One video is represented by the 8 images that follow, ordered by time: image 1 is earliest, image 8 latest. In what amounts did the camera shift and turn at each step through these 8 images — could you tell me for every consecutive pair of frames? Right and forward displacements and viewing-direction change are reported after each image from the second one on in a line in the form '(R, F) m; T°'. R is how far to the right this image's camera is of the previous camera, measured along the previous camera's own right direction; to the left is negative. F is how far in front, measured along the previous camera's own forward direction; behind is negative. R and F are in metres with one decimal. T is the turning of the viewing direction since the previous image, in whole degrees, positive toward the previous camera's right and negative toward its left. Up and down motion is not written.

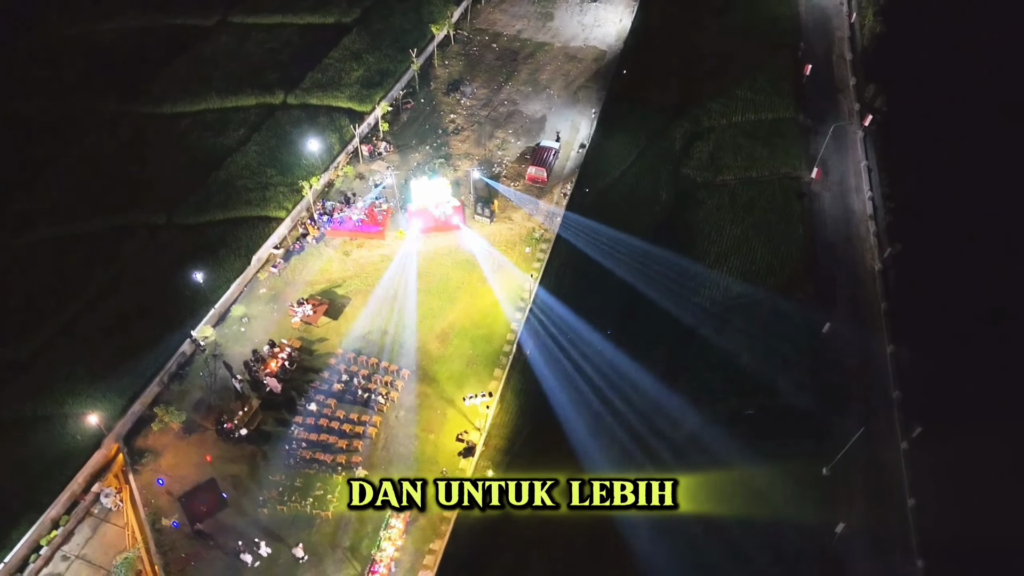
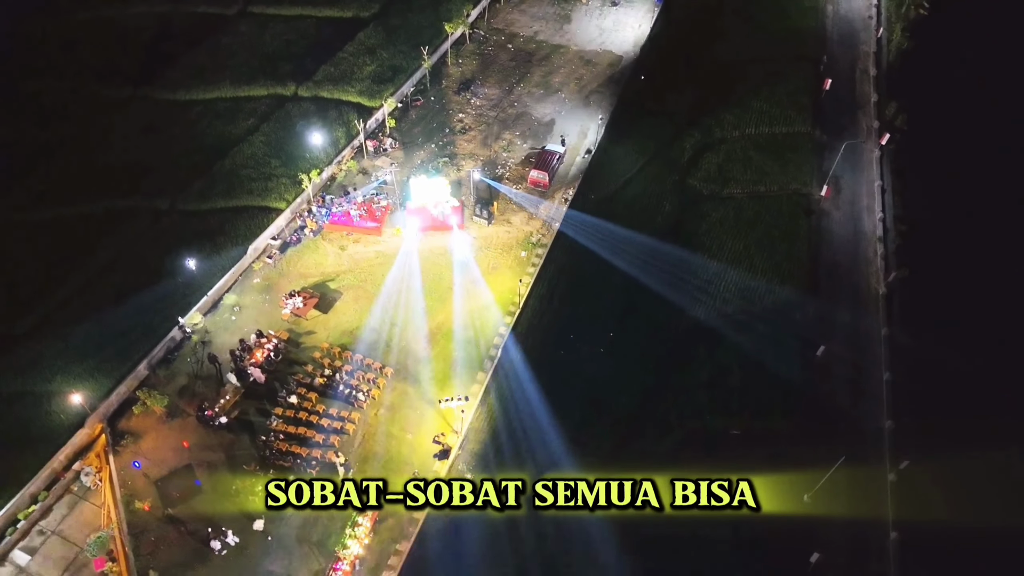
(+2.0, +0.3) m; -3°
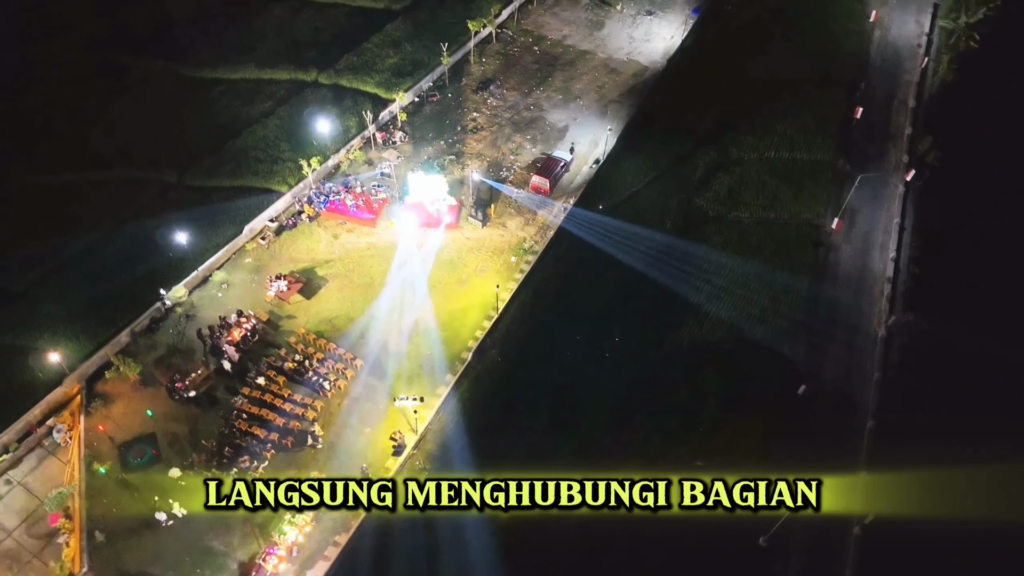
(+3.6, +0.5) m; -5°
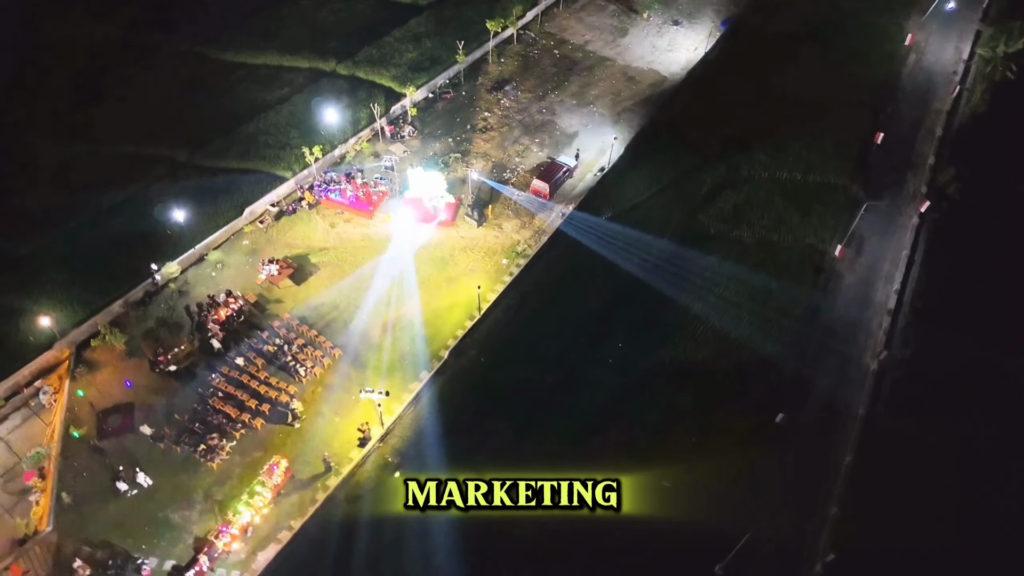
(+2.9, +0.2) m; -4°
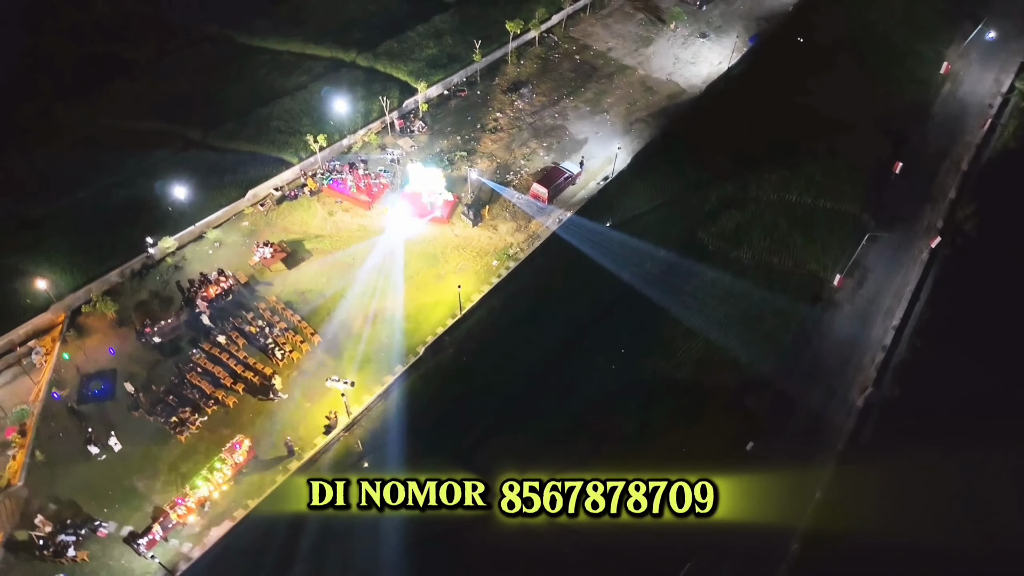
(+3.0, +0.2) m; -4°
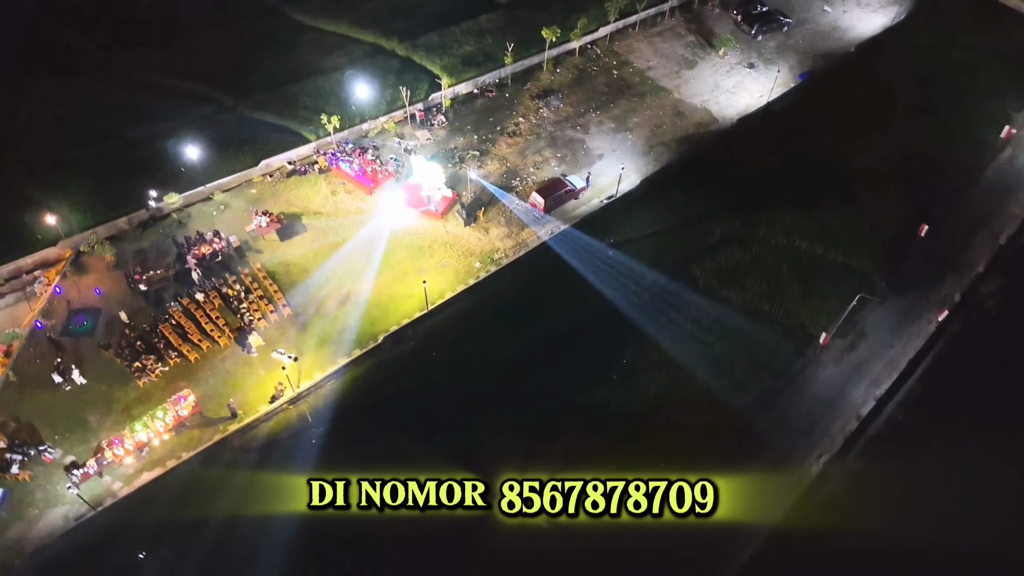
(+5.5, +0.5) m; -7°
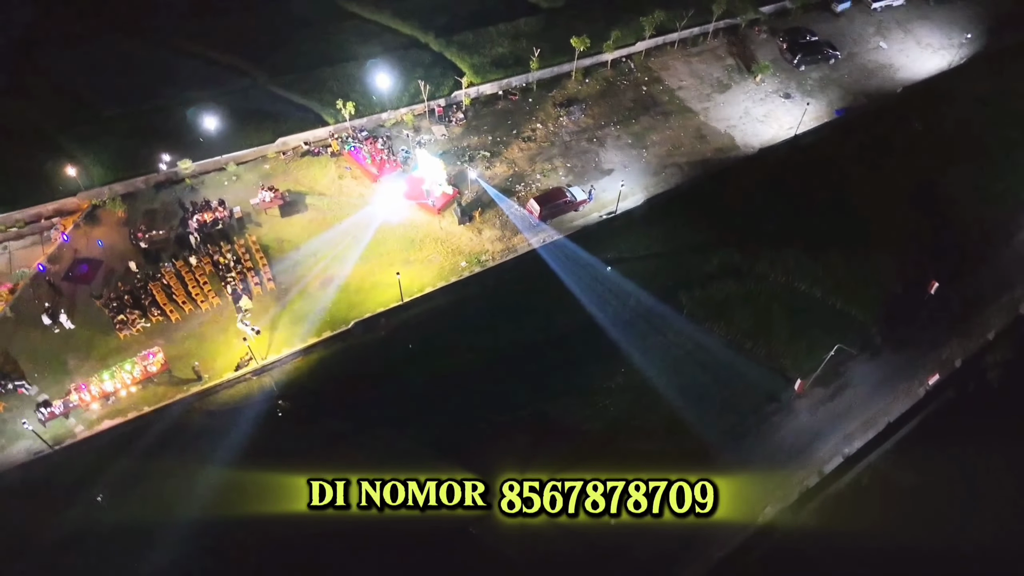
(+4.6, +0.4) m; -6°
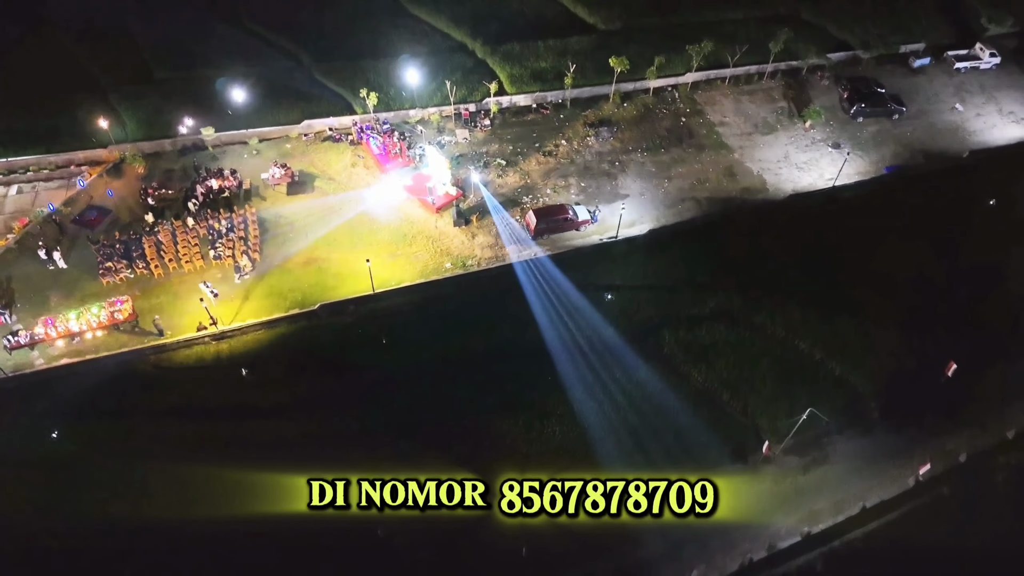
(+5.7, +1.9) m; -8°
